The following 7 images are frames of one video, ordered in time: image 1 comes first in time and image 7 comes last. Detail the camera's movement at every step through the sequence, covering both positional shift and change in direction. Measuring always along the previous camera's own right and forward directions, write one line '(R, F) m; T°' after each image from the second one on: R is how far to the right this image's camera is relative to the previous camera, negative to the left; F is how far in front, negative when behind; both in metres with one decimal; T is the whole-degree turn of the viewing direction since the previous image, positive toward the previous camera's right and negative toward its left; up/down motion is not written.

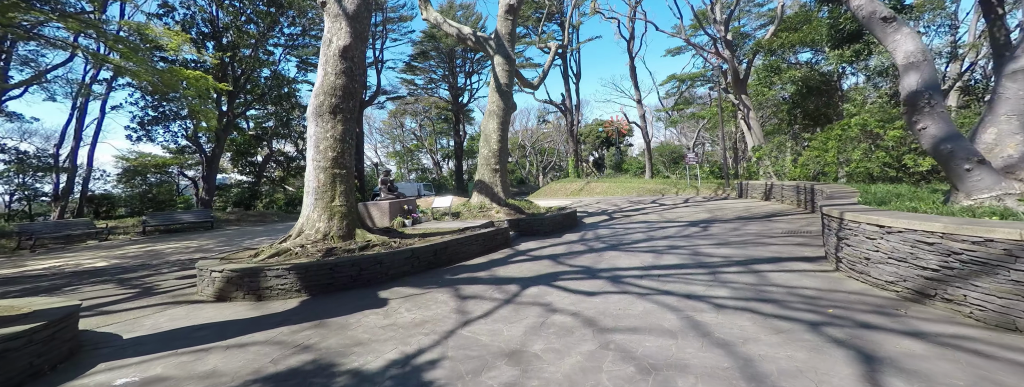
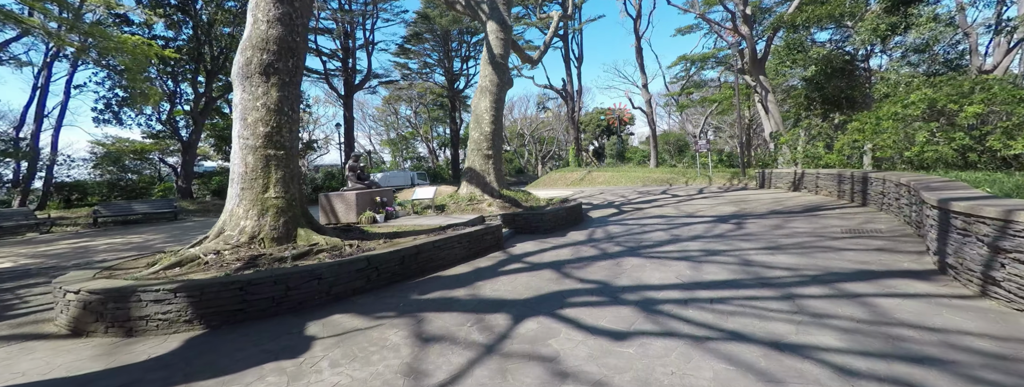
(+0.1, +1.8) m; 0°
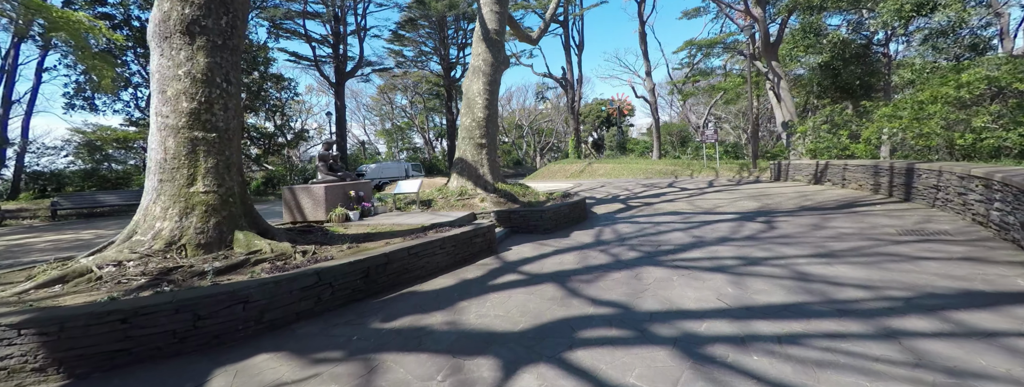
(0.0, +1.2) m; 0°
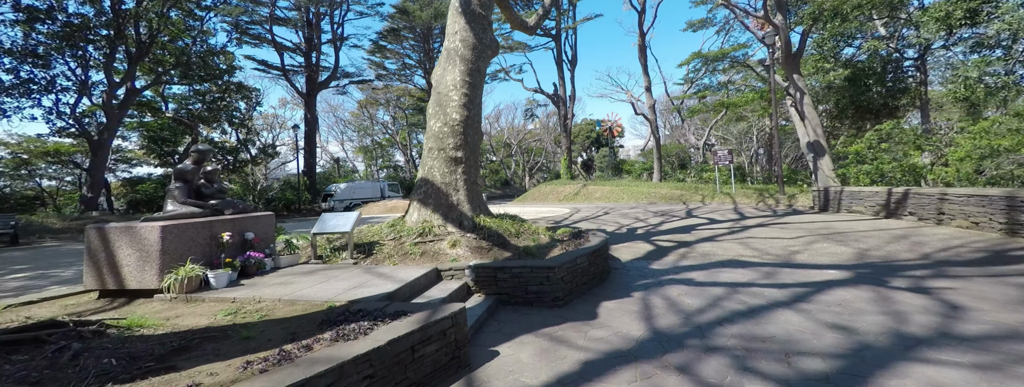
(0.0, +3.1) m; +2°
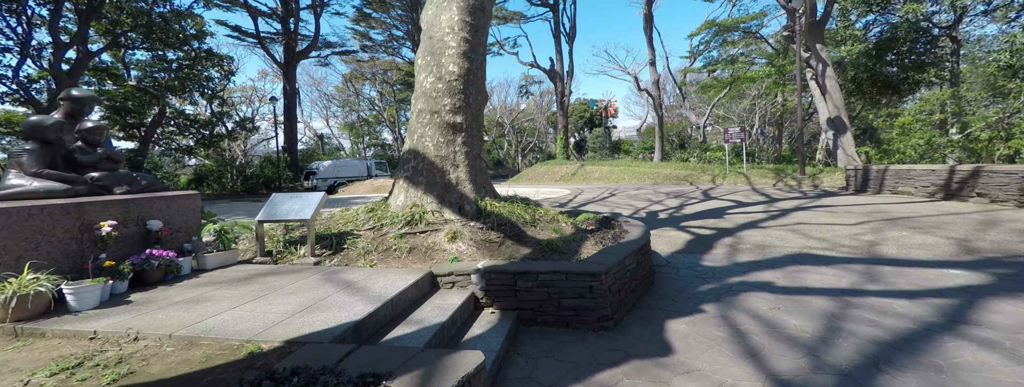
(-0.3, +1.5) m; +1°
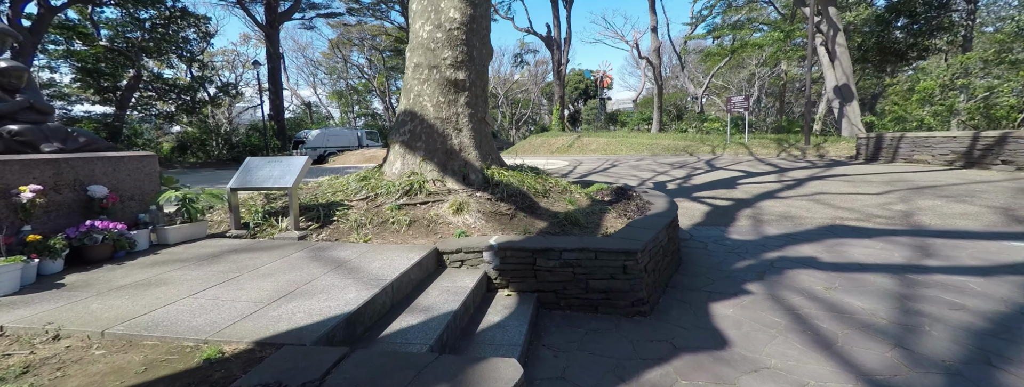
(-0.2, +0.6) m; +1°
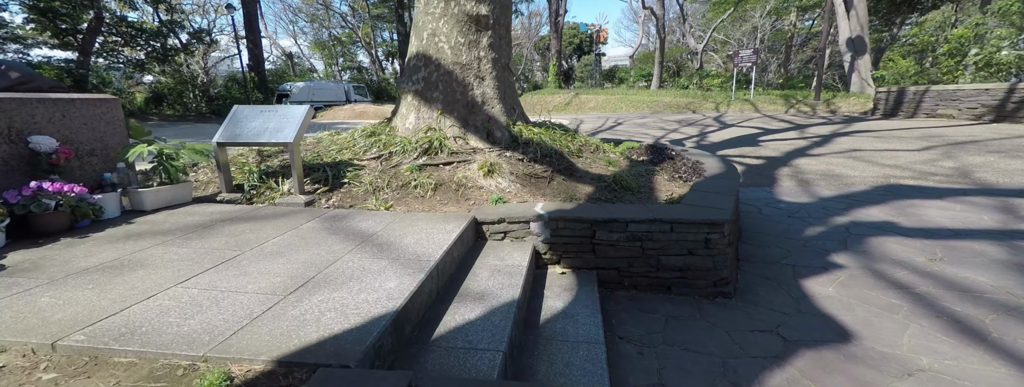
(-0.4, +0.6) m; +1°
